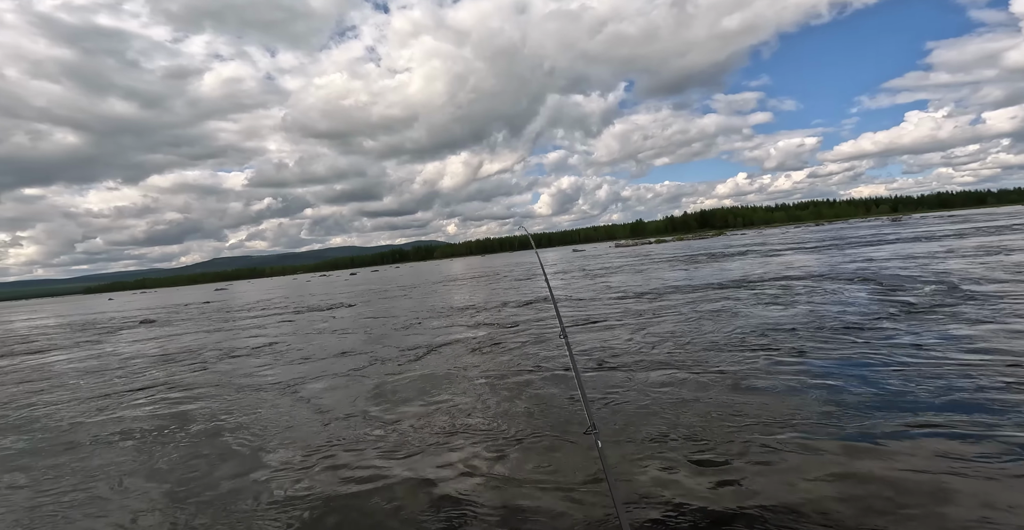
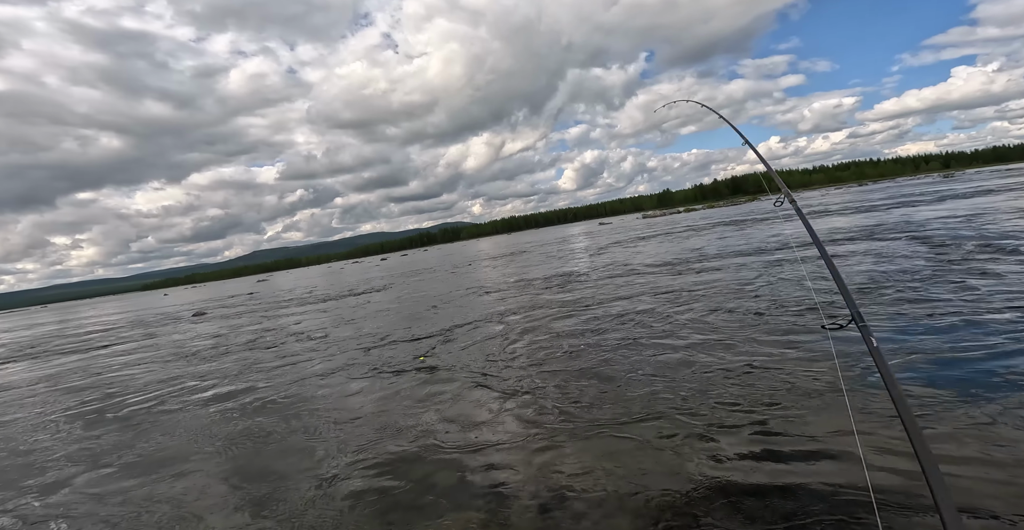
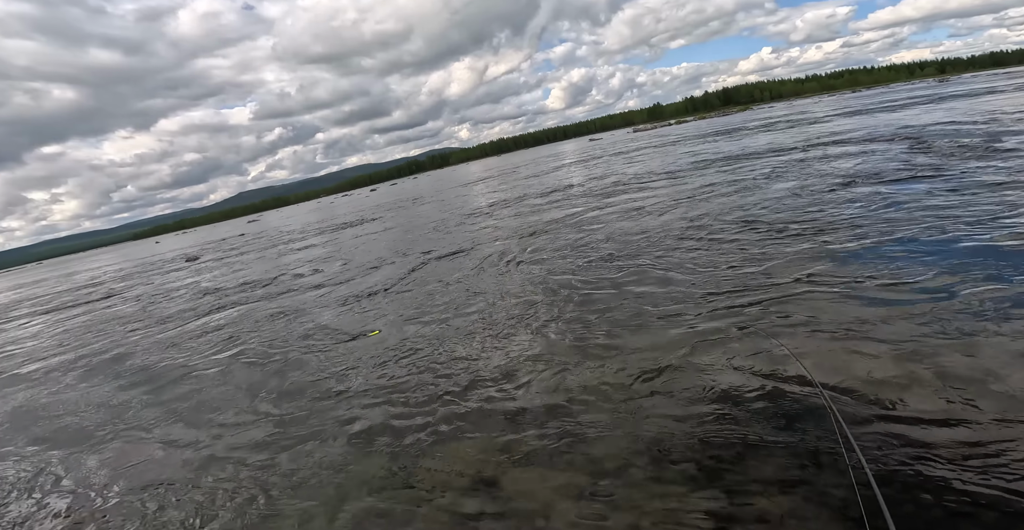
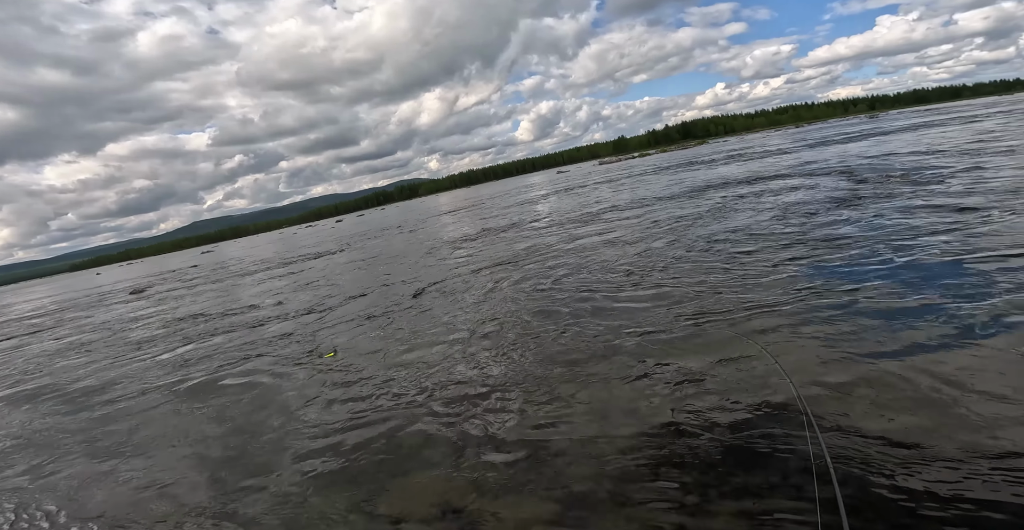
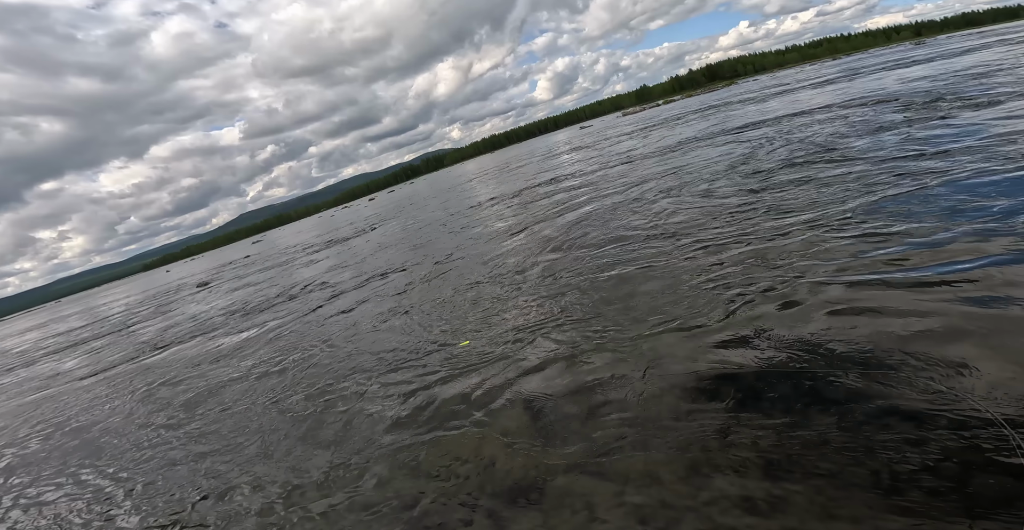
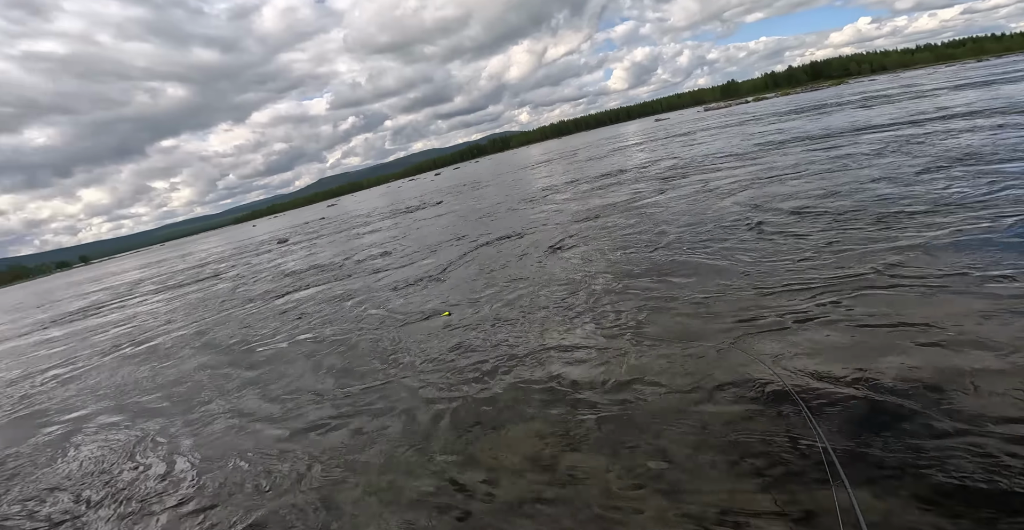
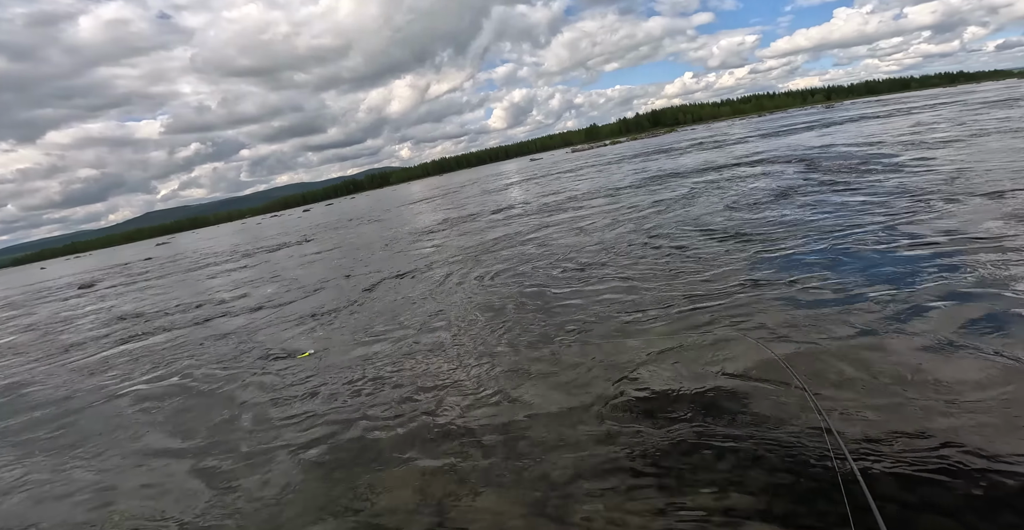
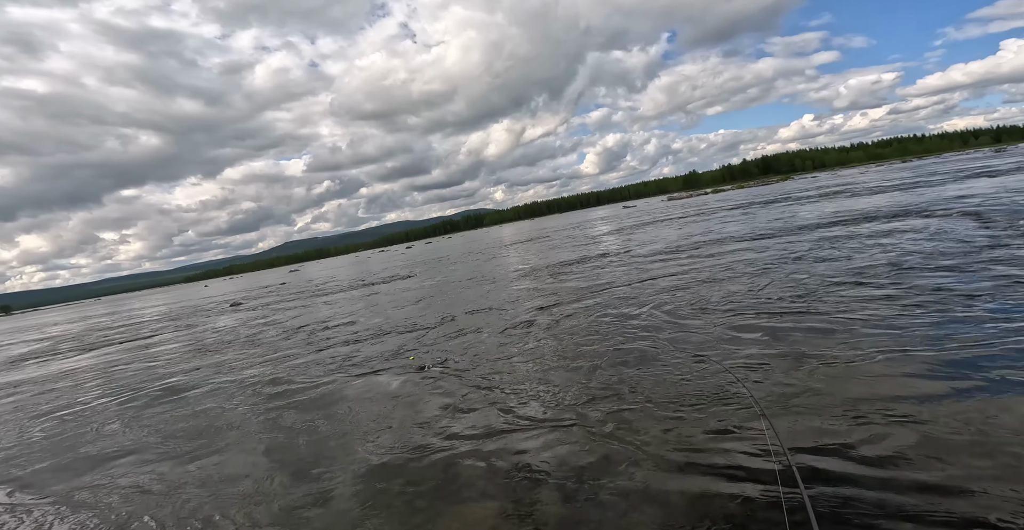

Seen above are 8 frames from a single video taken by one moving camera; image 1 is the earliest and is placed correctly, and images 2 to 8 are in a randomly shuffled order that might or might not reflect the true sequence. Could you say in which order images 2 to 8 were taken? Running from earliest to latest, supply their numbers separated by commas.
2, 8, 4, 7, 3, 6, 5
